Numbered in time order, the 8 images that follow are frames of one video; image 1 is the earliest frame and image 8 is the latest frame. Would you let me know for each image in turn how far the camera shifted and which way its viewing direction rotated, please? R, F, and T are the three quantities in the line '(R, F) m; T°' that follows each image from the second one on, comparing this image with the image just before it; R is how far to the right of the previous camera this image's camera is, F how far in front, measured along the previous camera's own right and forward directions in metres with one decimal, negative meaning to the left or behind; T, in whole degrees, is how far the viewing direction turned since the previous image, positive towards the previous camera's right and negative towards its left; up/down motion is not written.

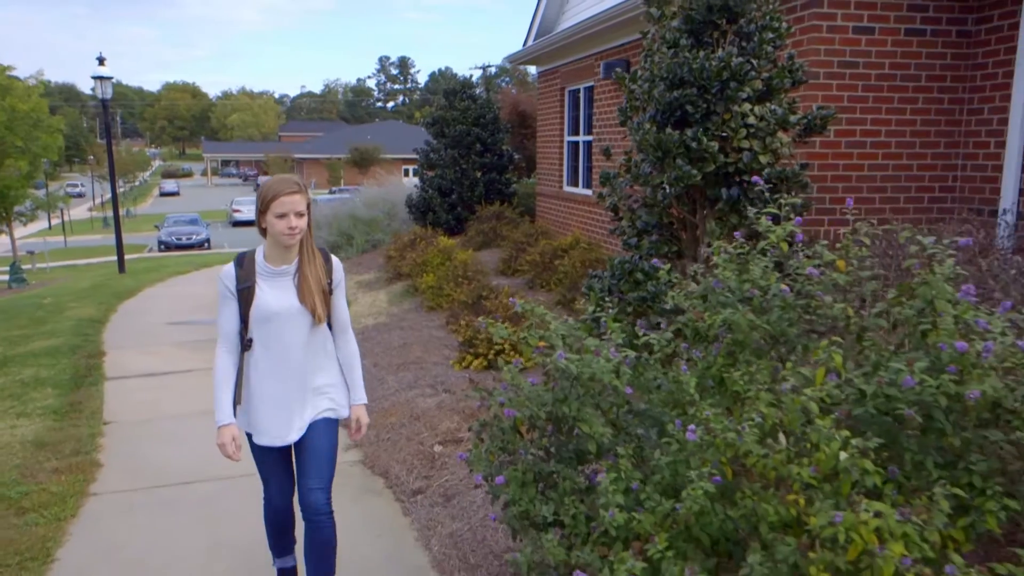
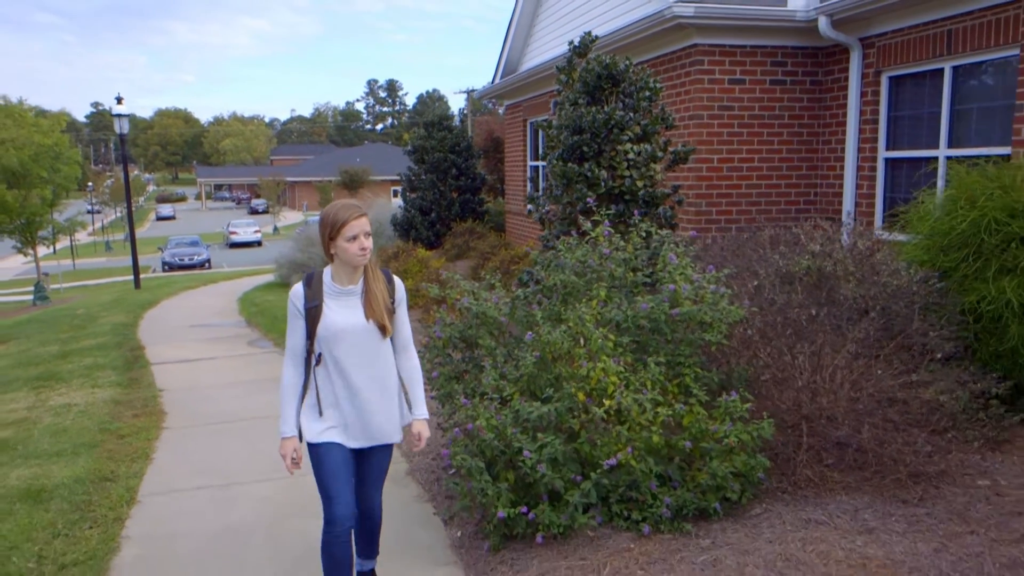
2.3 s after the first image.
(+0.4, -2.0) m; +1°
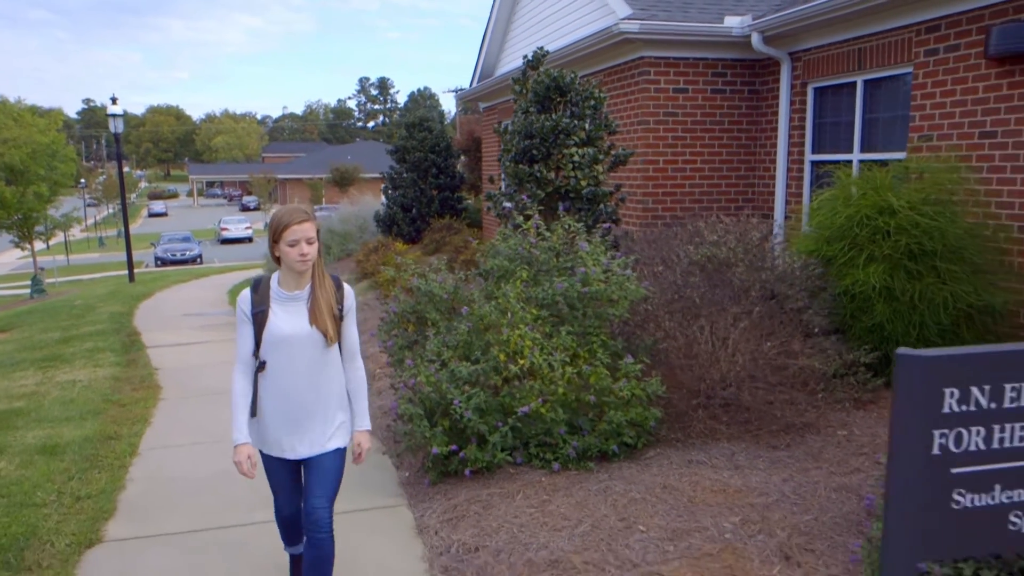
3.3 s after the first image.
(+0.4, -0.9) m; +1°
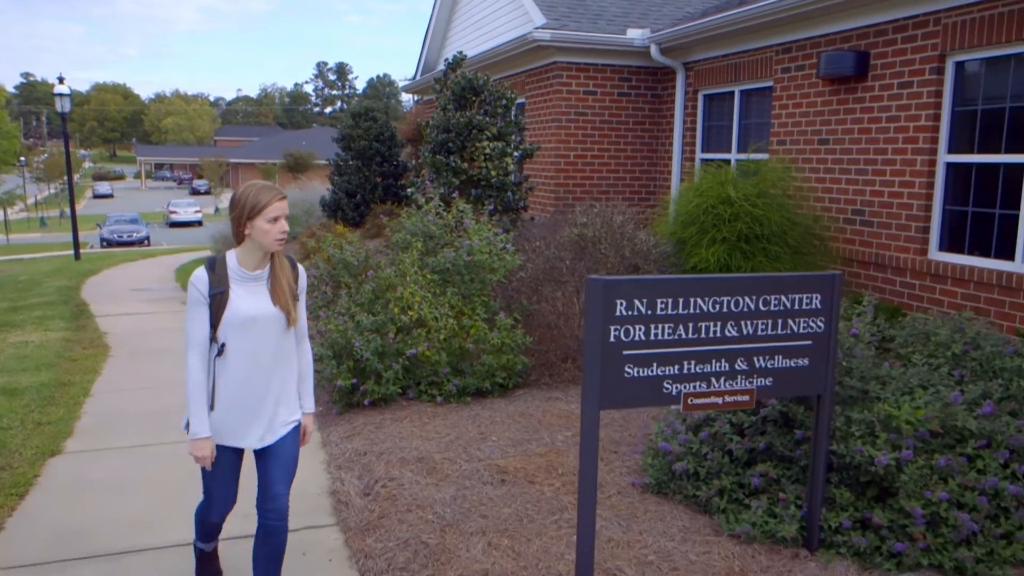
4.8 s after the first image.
(+0.5, -1.2) m; +3°
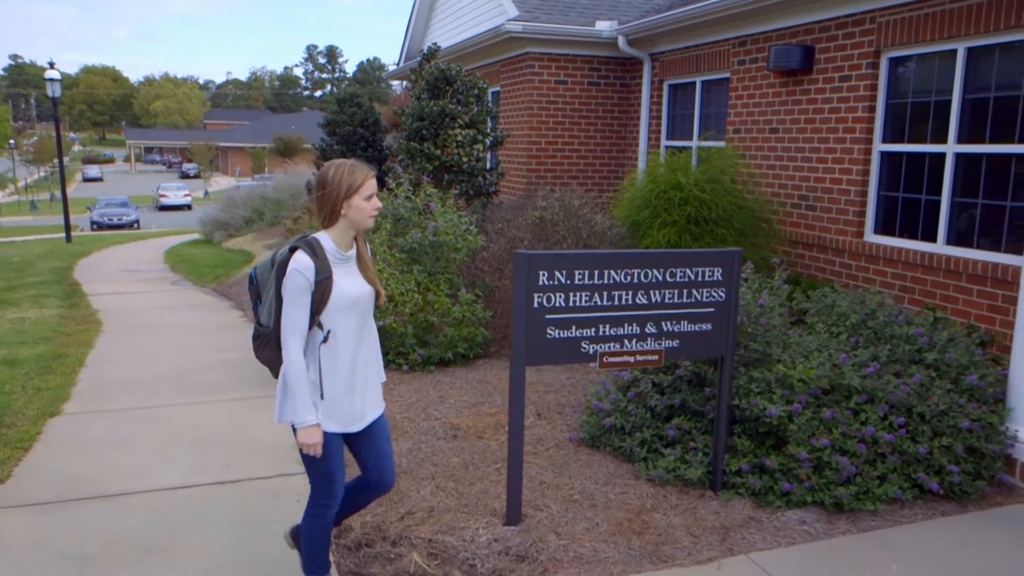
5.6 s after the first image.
(+0.3, -0.5) m; +1°
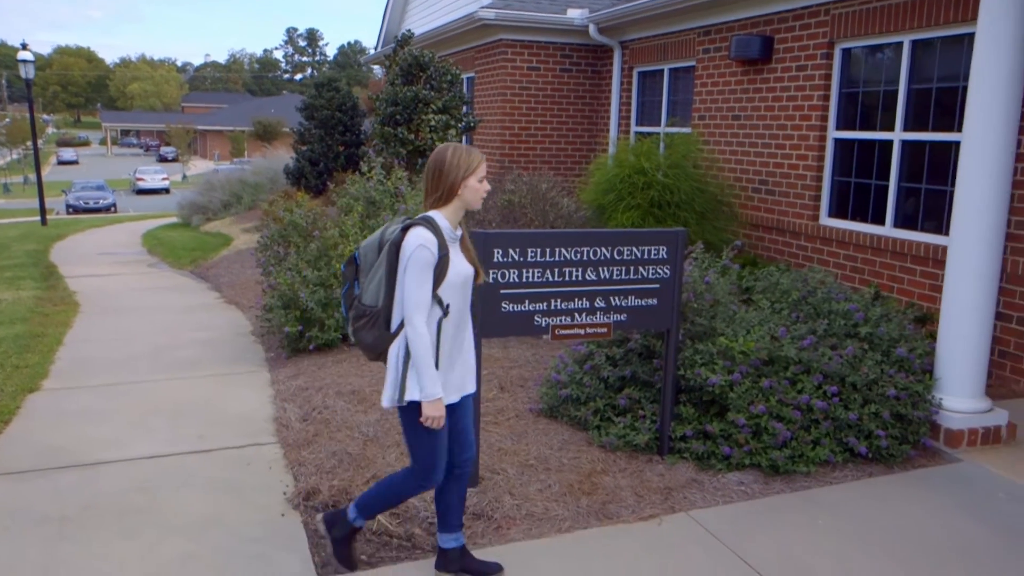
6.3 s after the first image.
(+0.1, -0.3) m; +1°
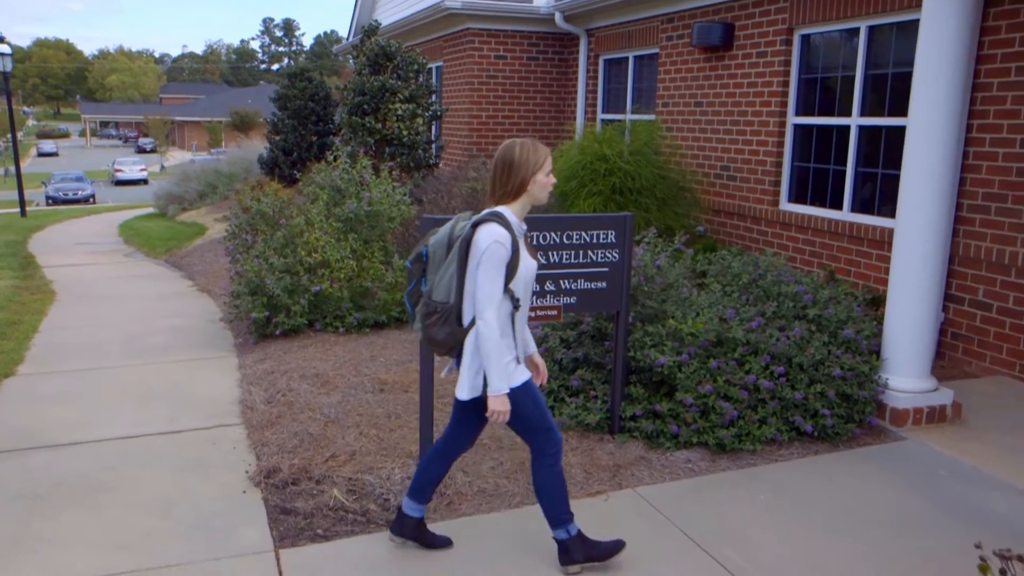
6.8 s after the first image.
(+0.2, -0.1) m; +1°
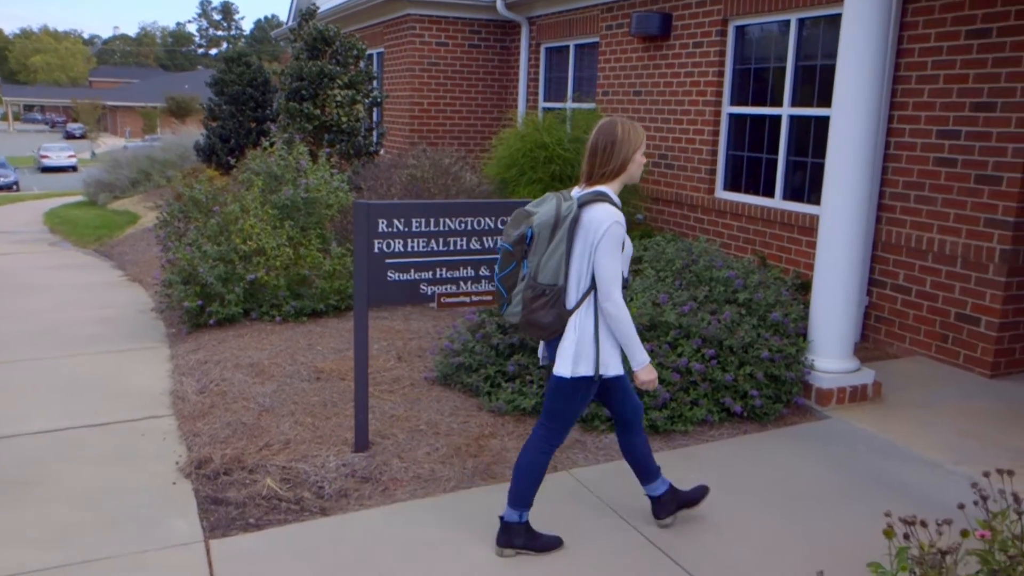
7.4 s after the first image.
(+0.1, 0.0) m; +4°
